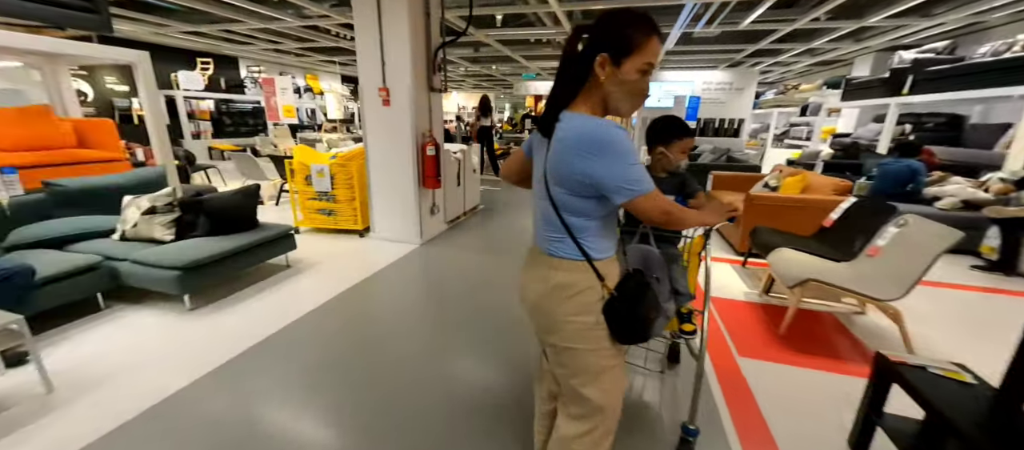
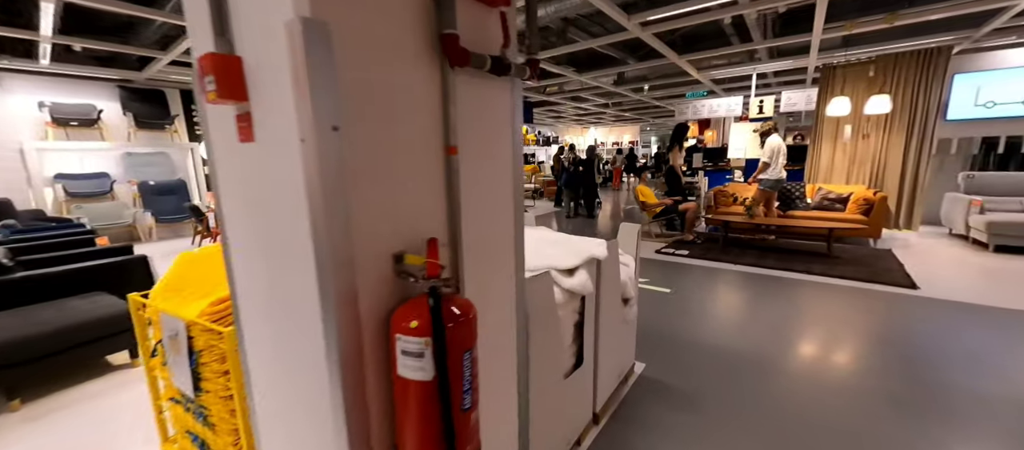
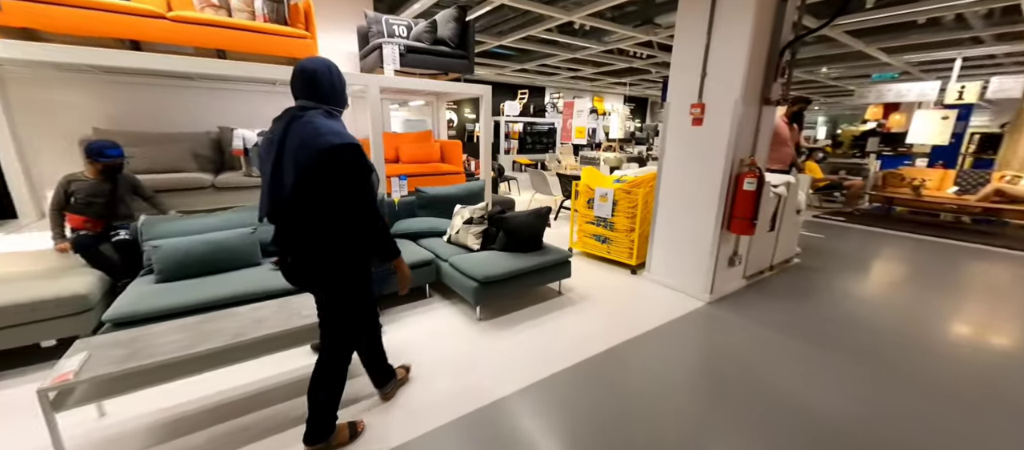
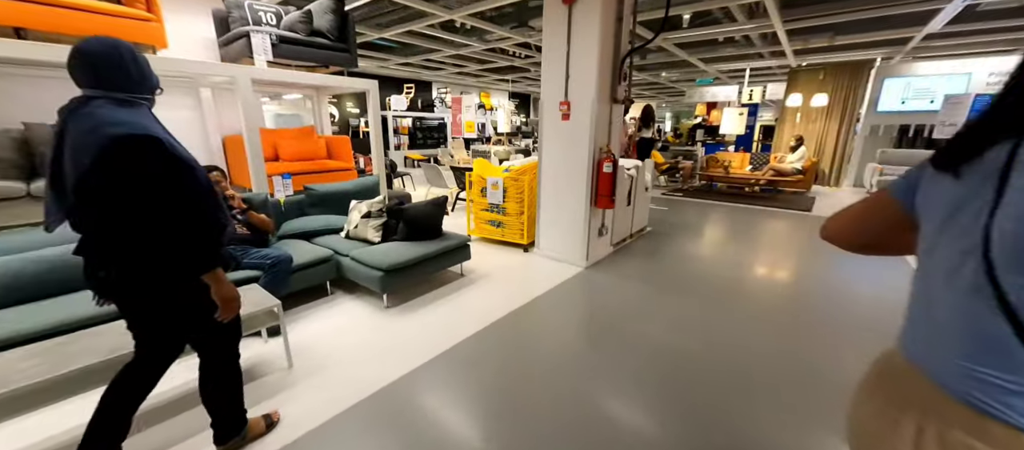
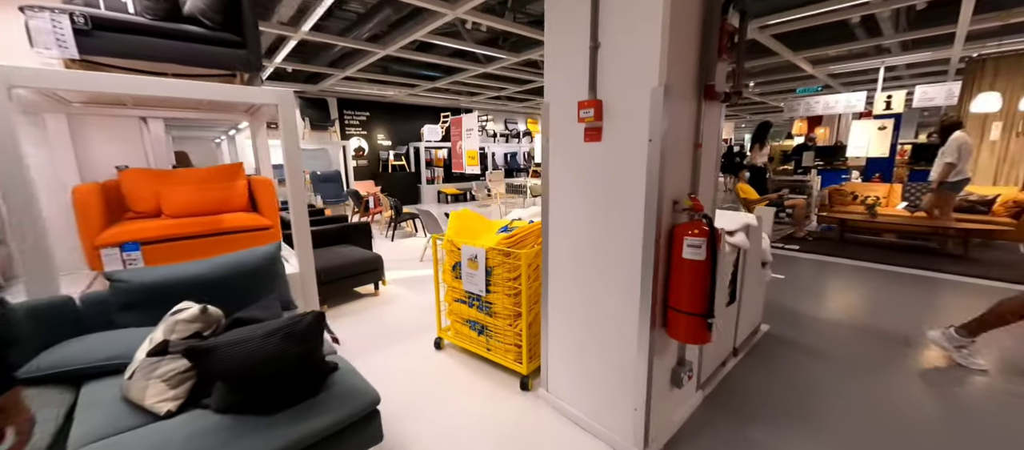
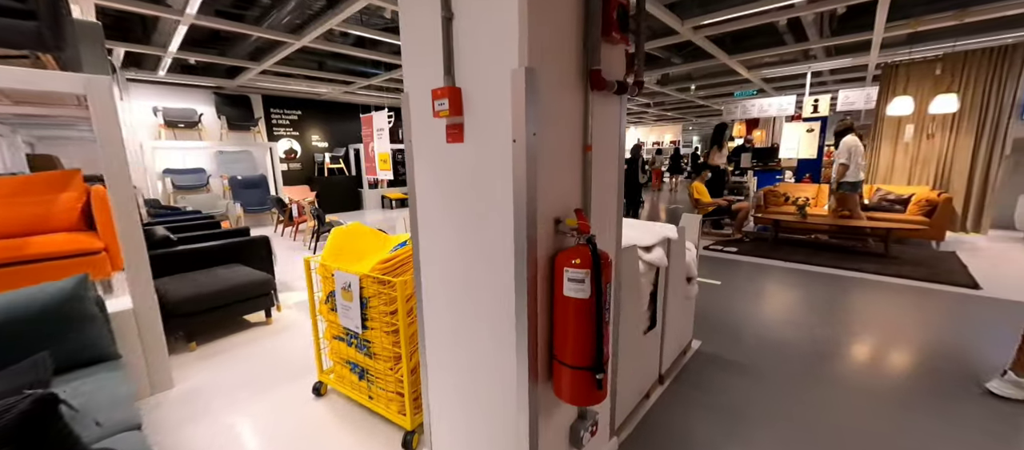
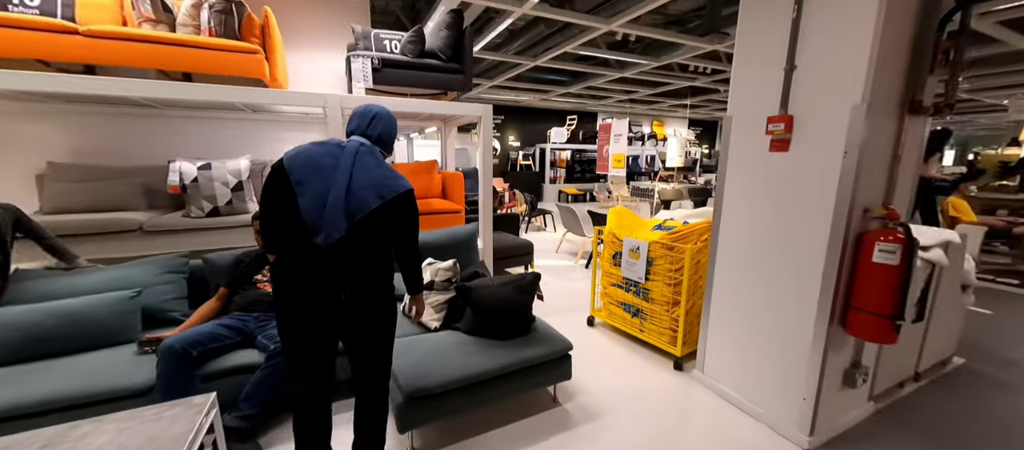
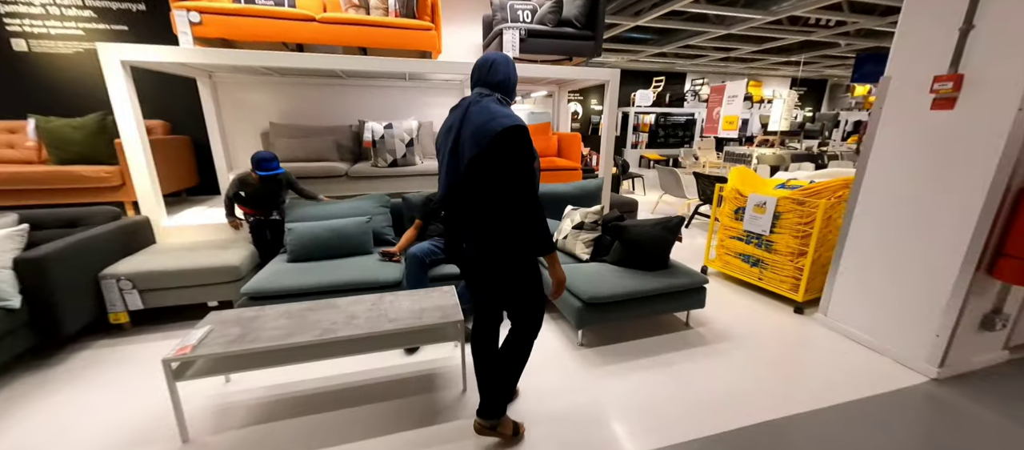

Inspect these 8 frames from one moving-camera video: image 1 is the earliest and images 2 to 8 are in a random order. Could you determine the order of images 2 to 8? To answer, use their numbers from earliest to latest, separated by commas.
4, 3, 8, 7, 5, 6, 2
